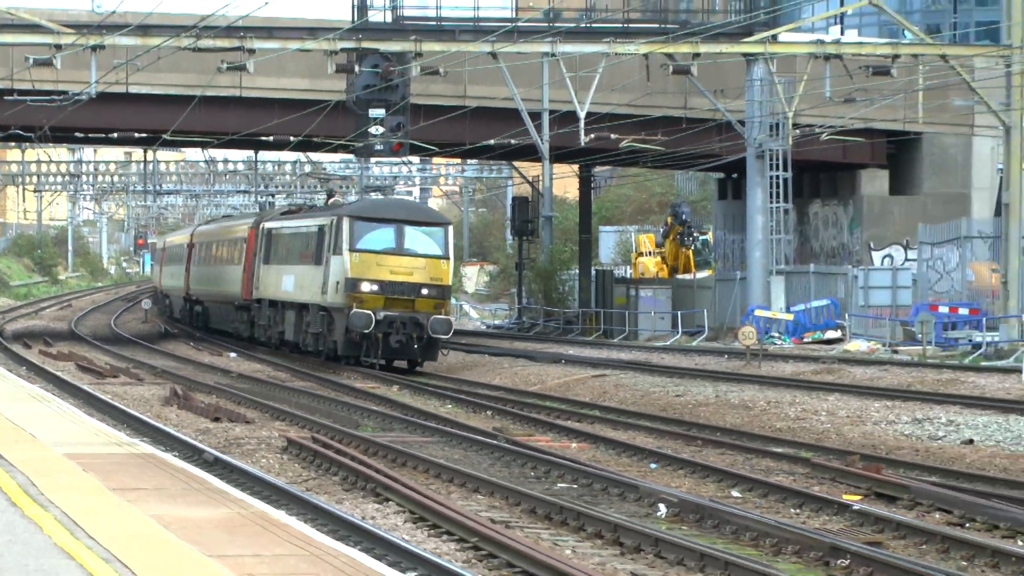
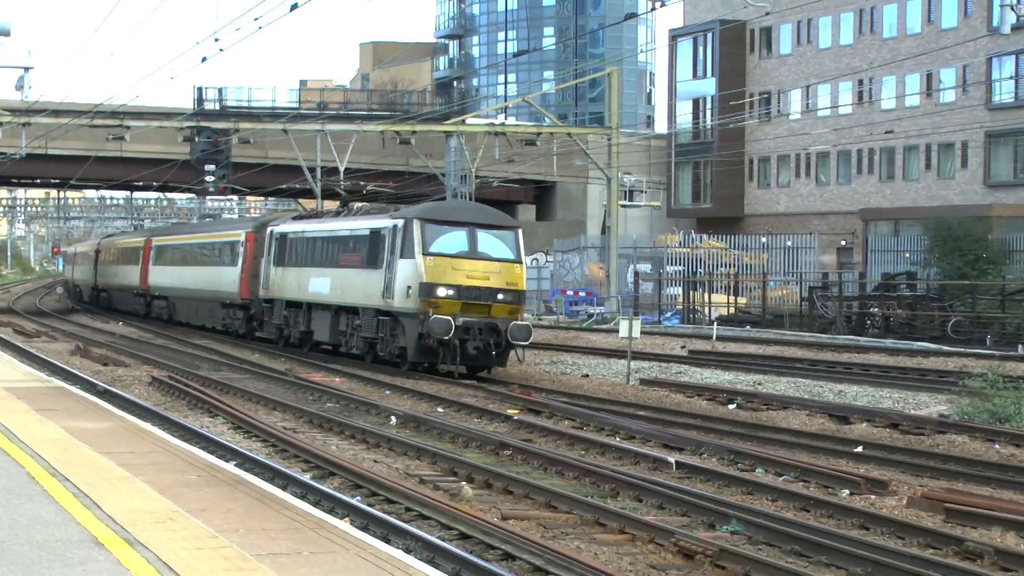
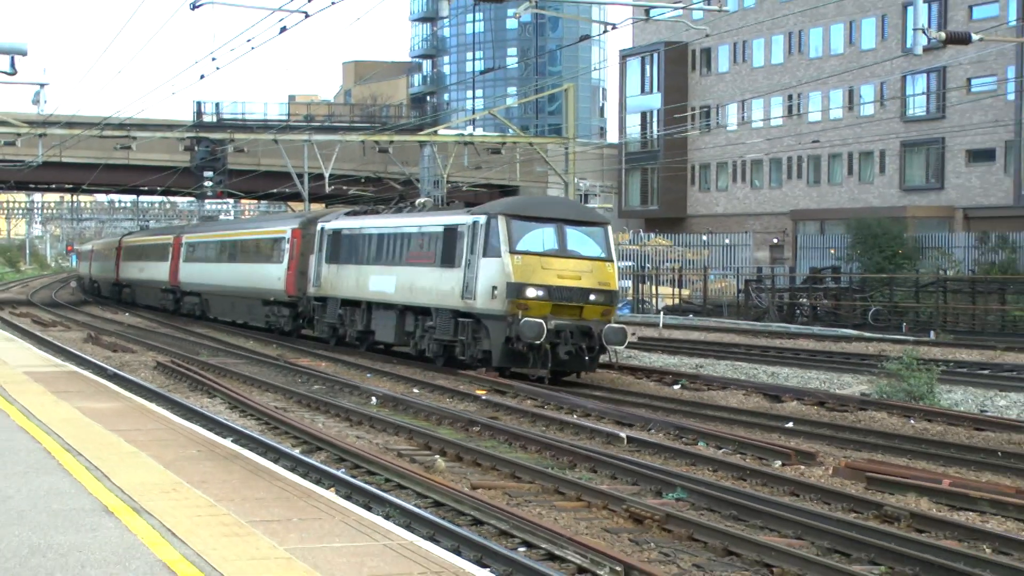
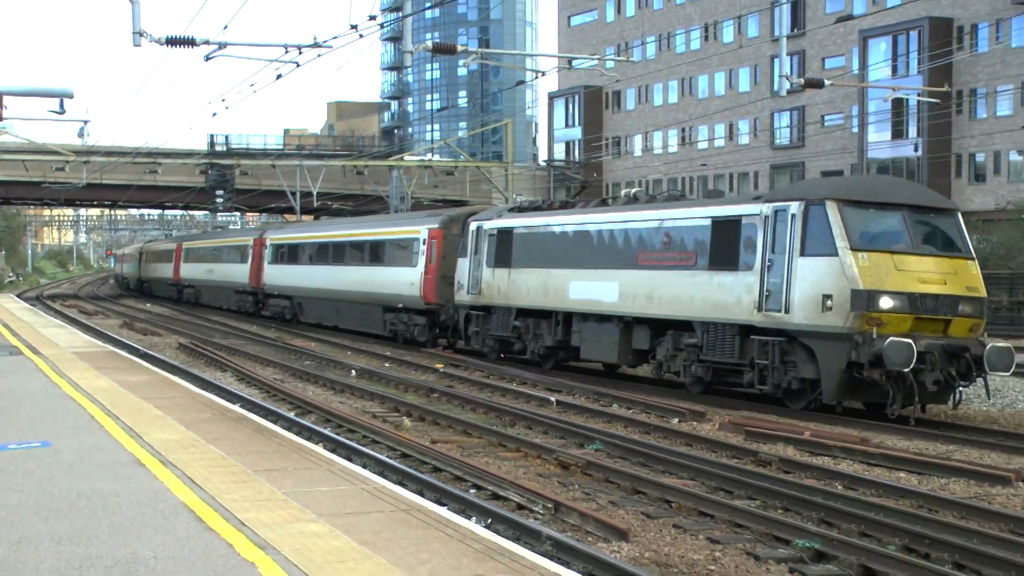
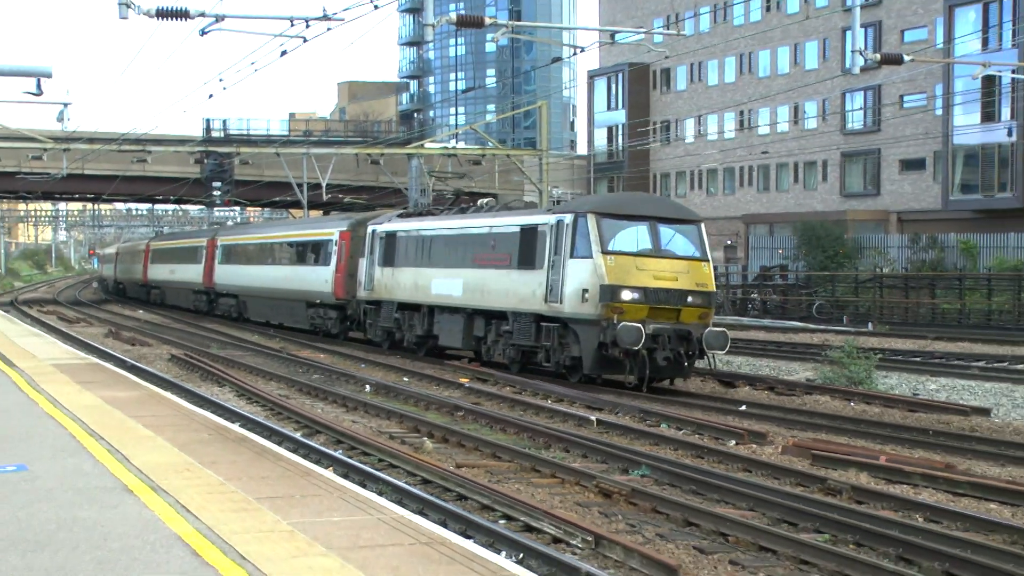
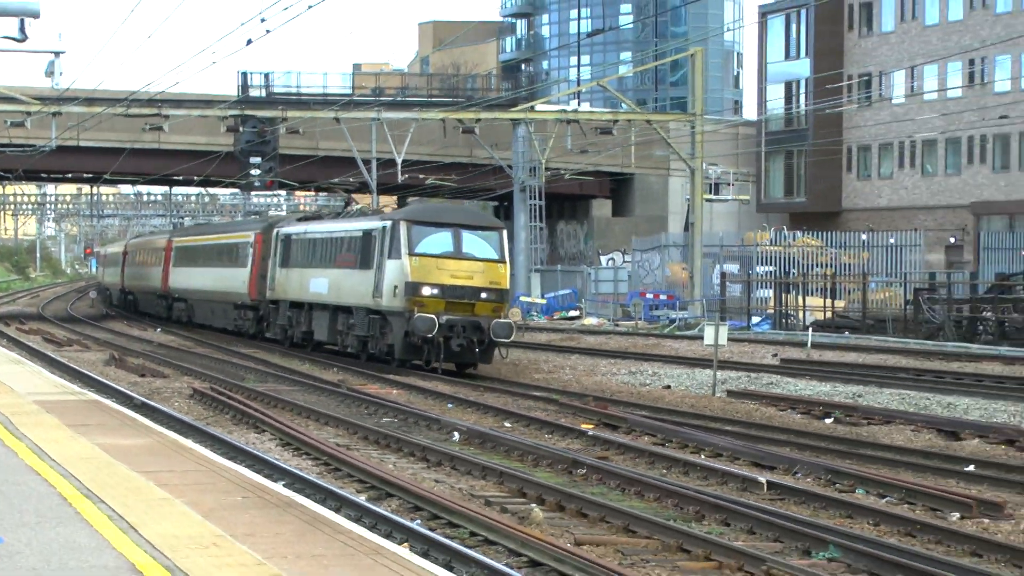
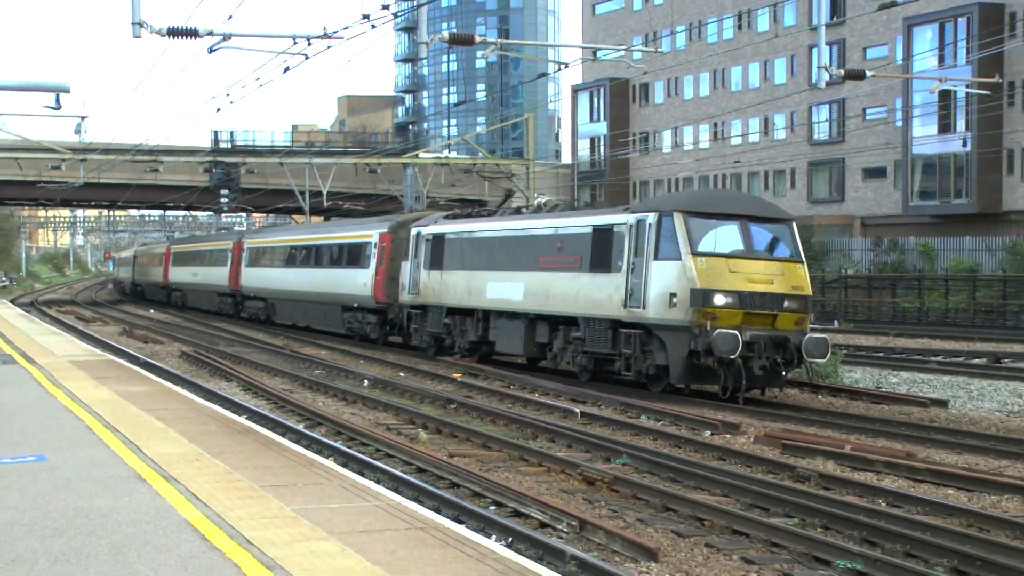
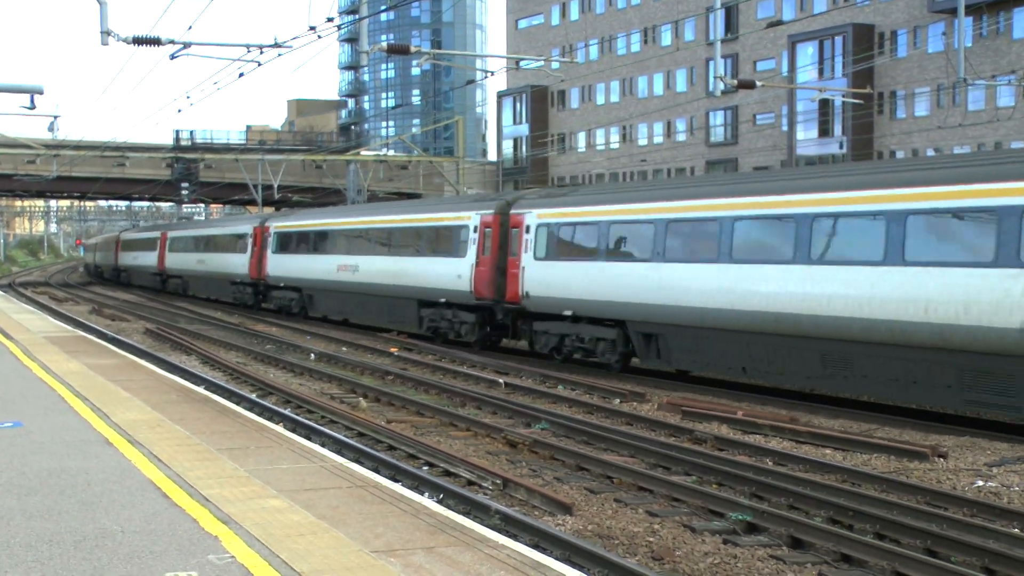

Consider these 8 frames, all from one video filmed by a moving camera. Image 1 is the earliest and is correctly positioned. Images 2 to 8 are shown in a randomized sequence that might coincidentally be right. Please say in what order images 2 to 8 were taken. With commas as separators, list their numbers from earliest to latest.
6, 2, 3, 5, 7, 4, 8
